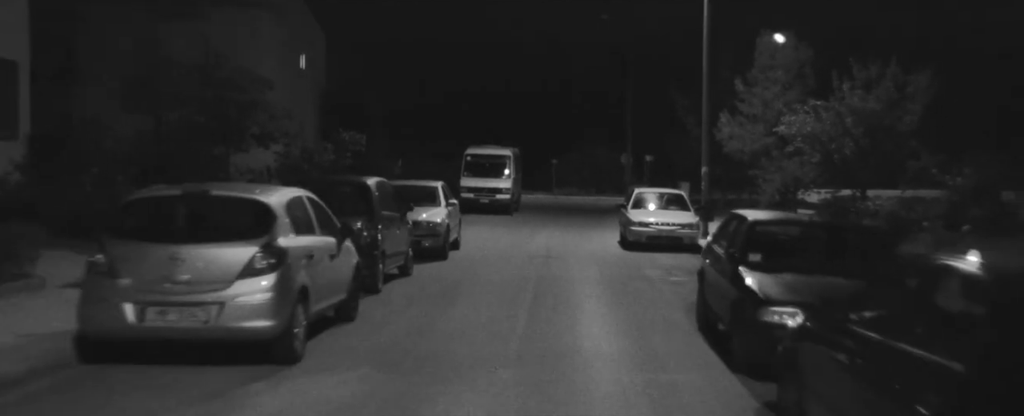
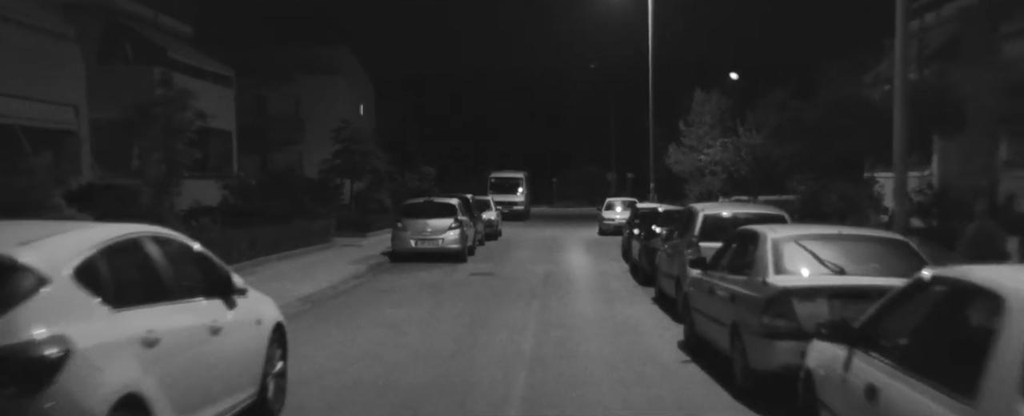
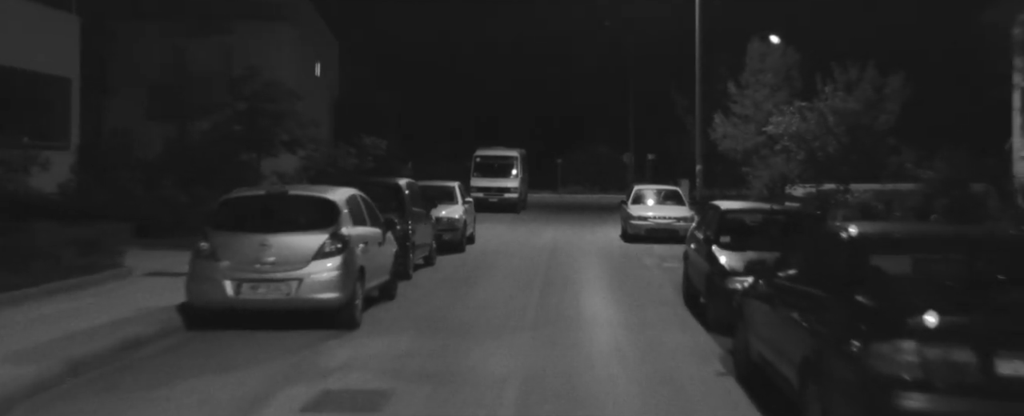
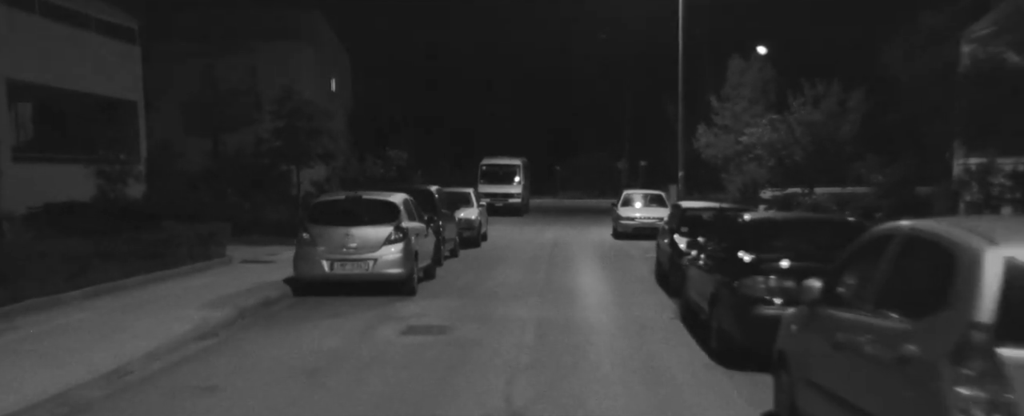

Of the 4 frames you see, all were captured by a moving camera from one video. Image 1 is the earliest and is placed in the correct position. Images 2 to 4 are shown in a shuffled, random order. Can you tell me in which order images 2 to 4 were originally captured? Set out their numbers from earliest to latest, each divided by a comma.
3, 4, 2
